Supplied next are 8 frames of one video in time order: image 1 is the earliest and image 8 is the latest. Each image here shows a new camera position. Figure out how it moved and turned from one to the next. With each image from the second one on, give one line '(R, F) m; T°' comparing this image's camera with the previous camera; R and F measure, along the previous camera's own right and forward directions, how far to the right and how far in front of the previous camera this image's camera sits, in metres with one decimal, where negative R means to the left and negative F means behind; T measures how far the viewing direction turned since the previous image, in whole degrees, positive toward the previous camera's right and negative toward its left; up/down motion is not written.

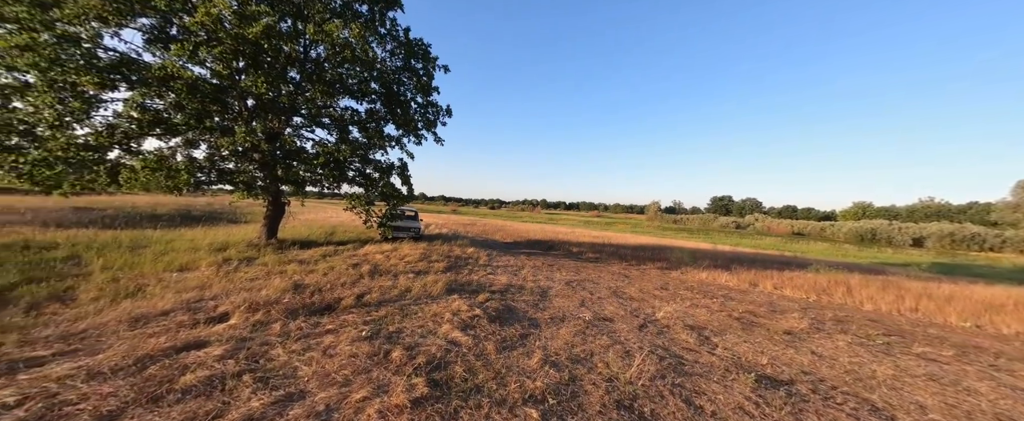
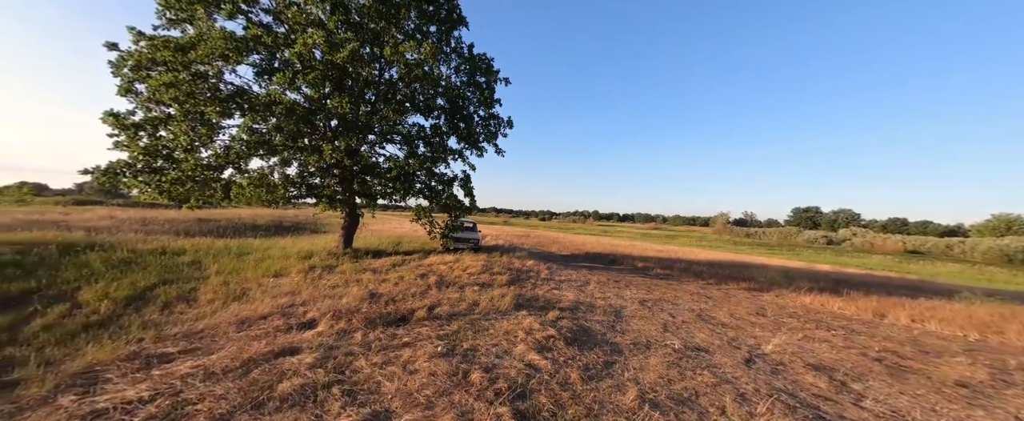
(-0.5, +0.3) m; -9°
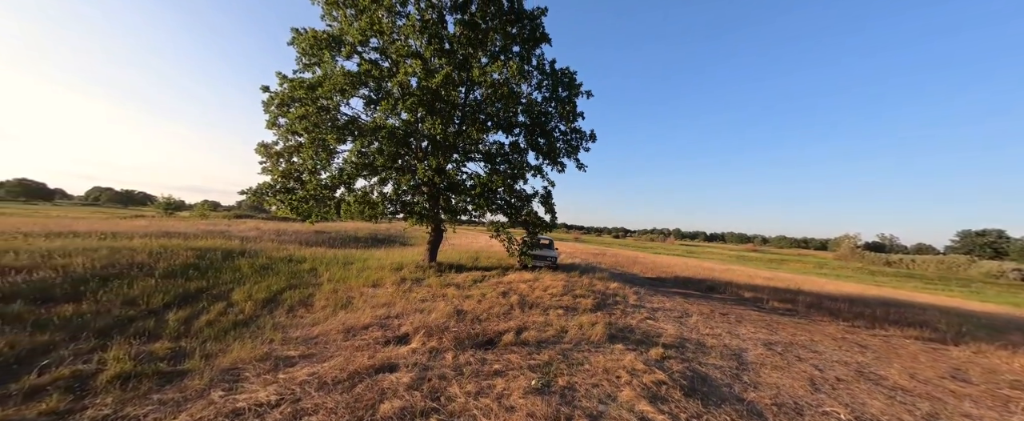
(-0.5, +0.4) m; -13°
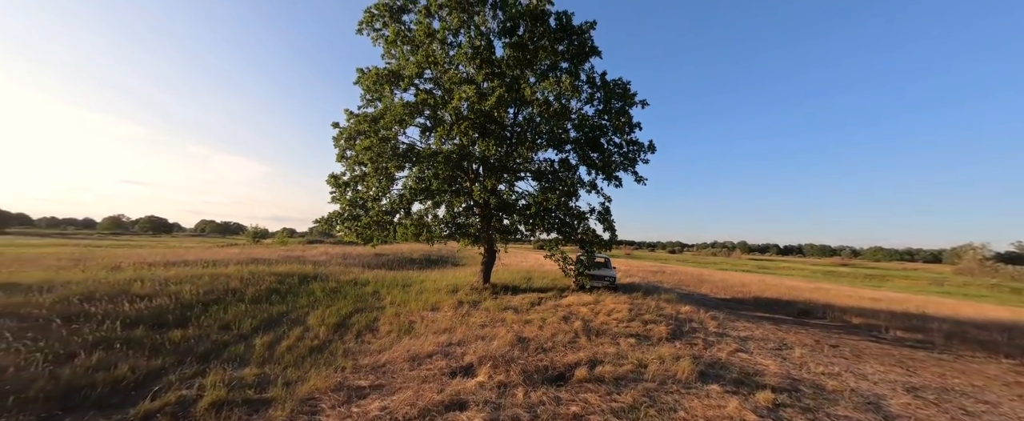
(-0.4, +0.3) m; -8°
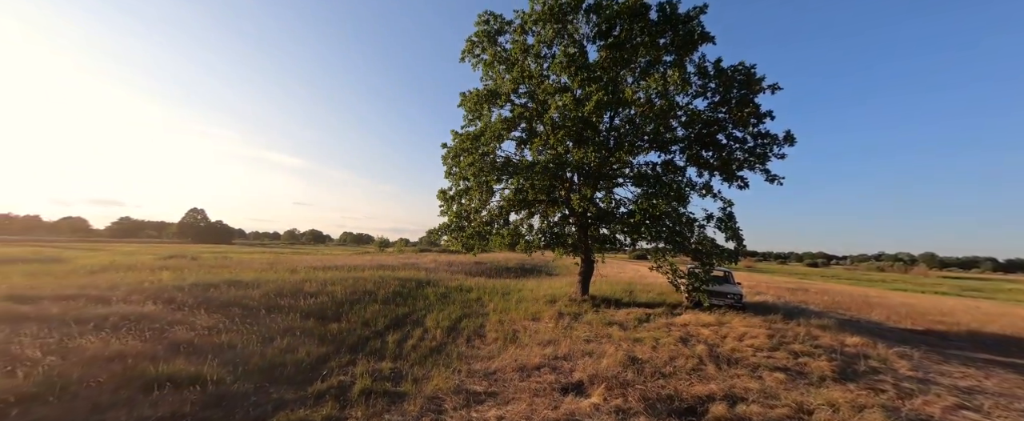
(-0.4, +0.1) m; -16°
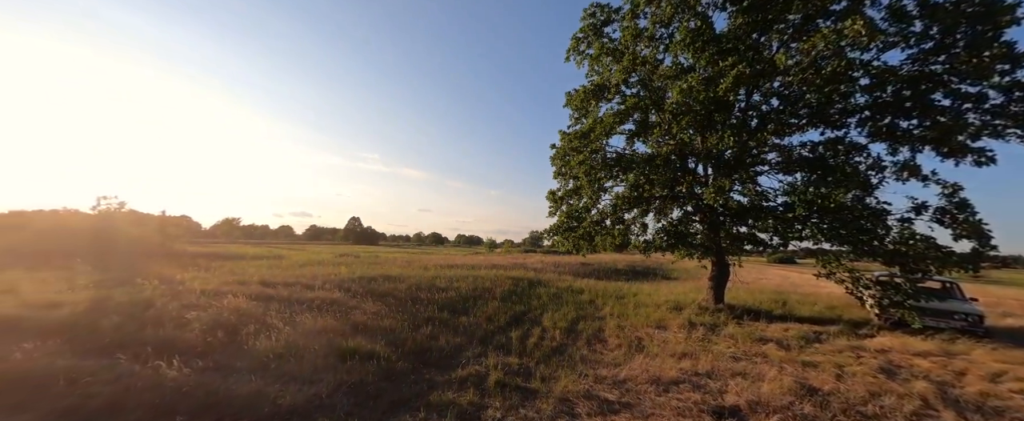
(-0.5, +0.1) m; -18°
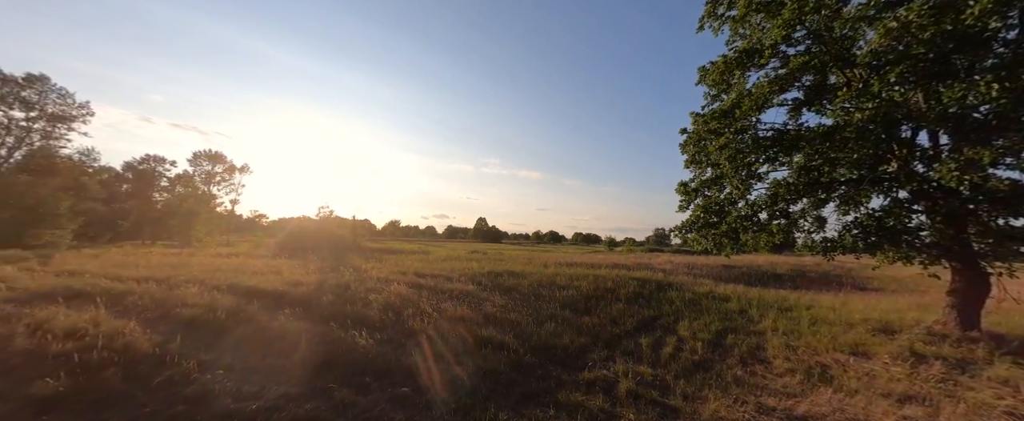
(-0.1, +0.1) m; -21°
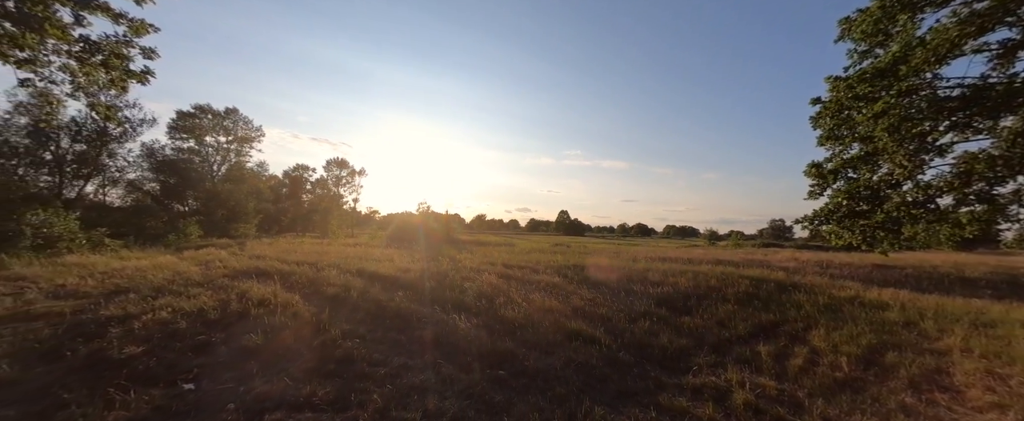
(-0.2, 0.0) m; -15°
